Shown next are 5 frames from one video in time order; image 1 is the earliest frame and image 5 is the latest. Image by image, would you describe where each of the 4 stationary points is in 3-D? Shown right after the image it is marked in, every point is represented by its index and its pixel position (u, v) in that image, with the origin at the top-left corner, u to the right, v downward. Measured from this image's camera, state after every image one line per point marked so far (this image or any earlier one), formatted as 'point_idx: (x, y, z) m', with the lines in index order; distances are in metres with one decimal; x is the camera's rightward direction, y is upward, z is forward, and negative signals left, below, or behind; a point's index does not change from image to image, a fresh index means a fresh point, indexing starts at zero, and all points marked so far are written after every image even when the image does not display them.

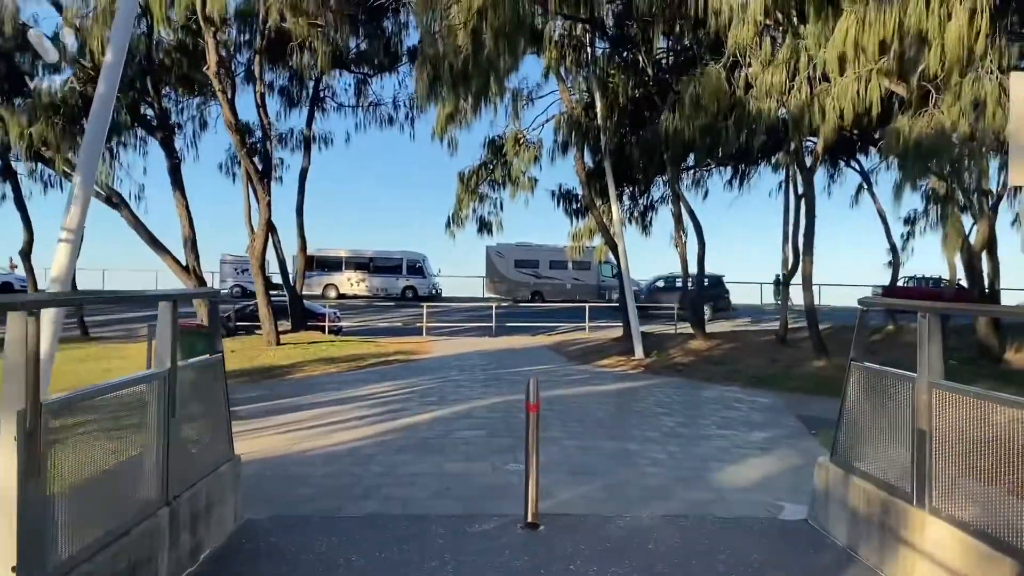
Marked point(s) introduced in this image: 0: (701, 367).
0: (+4.2, -1.8, +19.2) m
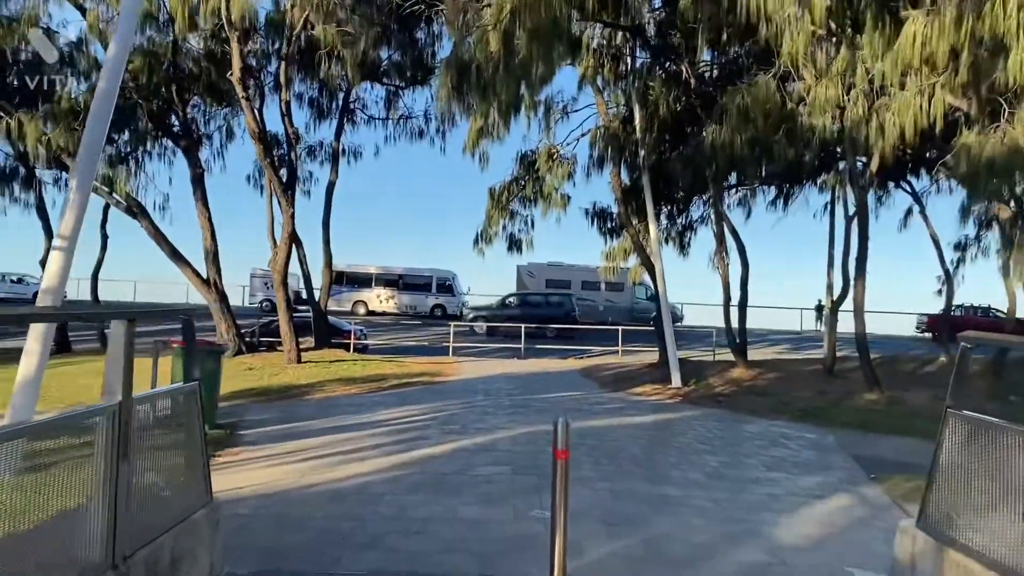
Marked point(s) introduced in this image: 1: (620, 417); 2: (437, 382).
0: (+4.8, -2.3, +18.0) m
1: (+1.8, -2.2, +14.6) m
2: (-1.6, -2.1, +19.1) m
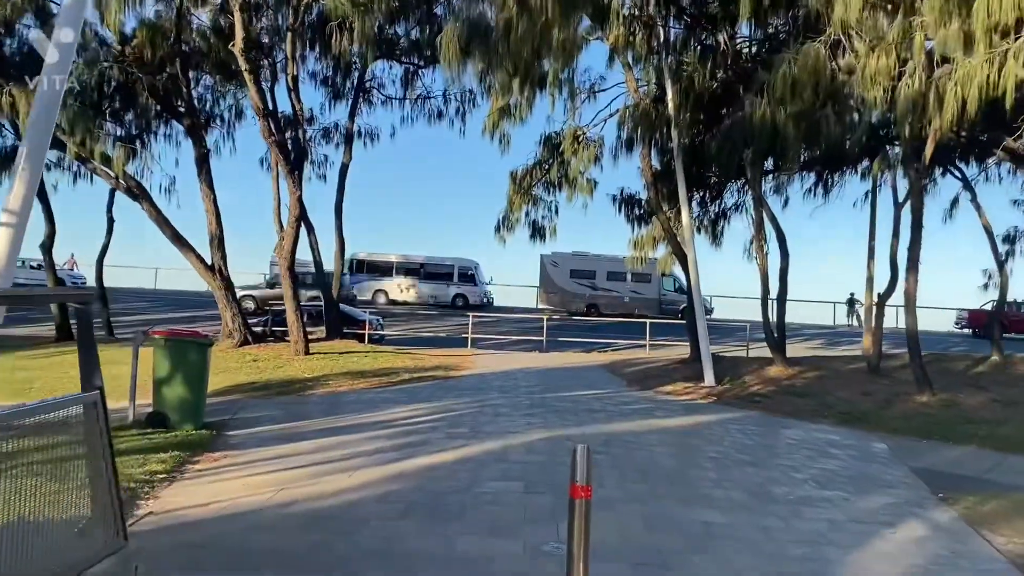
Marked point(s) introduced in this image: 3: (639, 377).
0: (+5.1, -2.1, +16.6) m
1: (+2.1, -2.0, +13.3) m
2: (-1.2, -1.8, +17.9) m
3: (+2.7, -1.9, +18.7) m
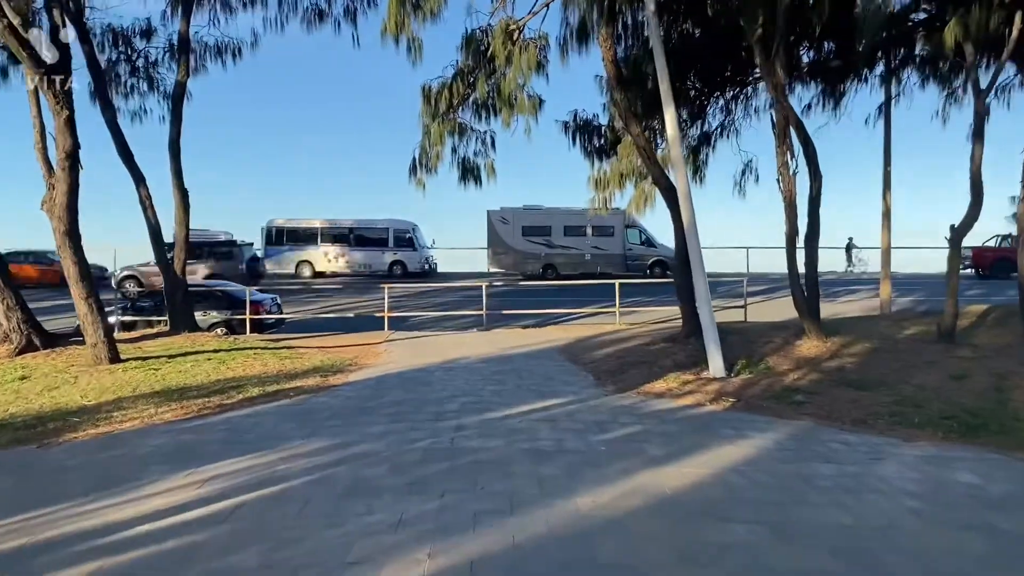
0: (+4.0, -1.3, +10.7) m
1: (+1.1, -1.5, +7.3) m
2: (-2.5, -1.3, +11.7) m
3: (+1.5, -1.2, +12.7) m
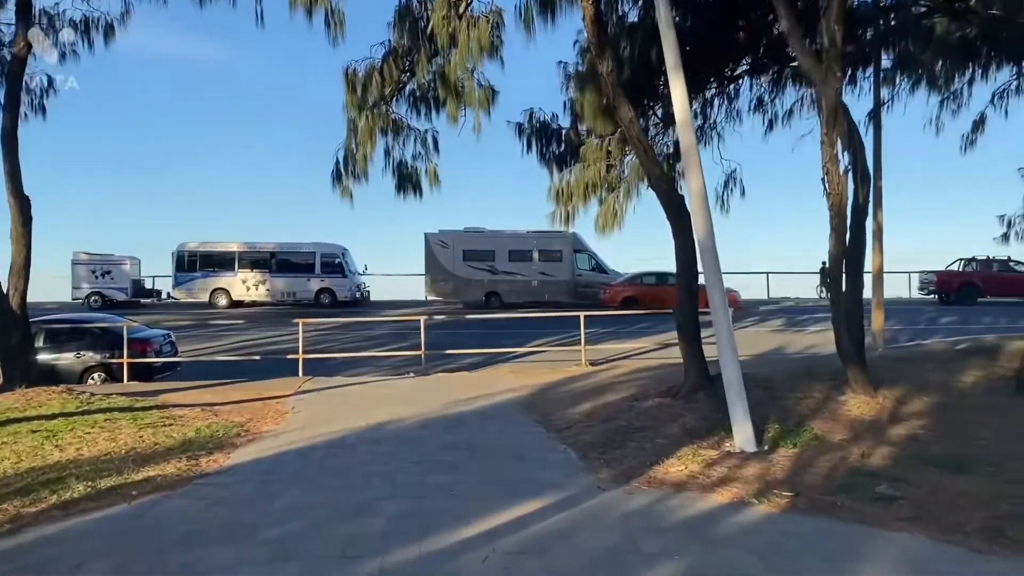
0: (+3.6, -1.7, +7.4) m
1: (+0.9, -1.8, +3.8) m
2: (-2.9, -1.7, +8.0) m
3: (+1.0, -1.6, +9.2) m
